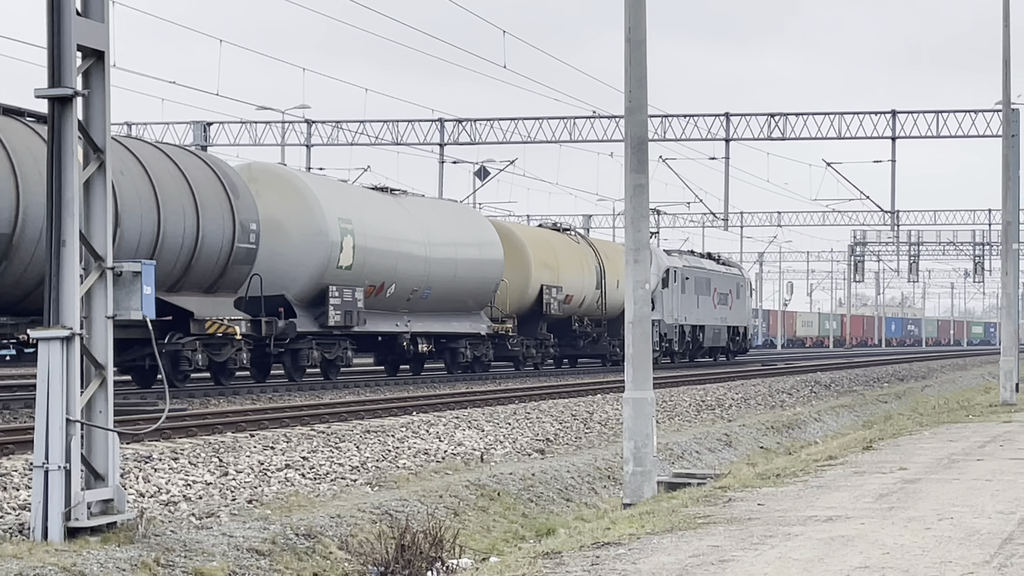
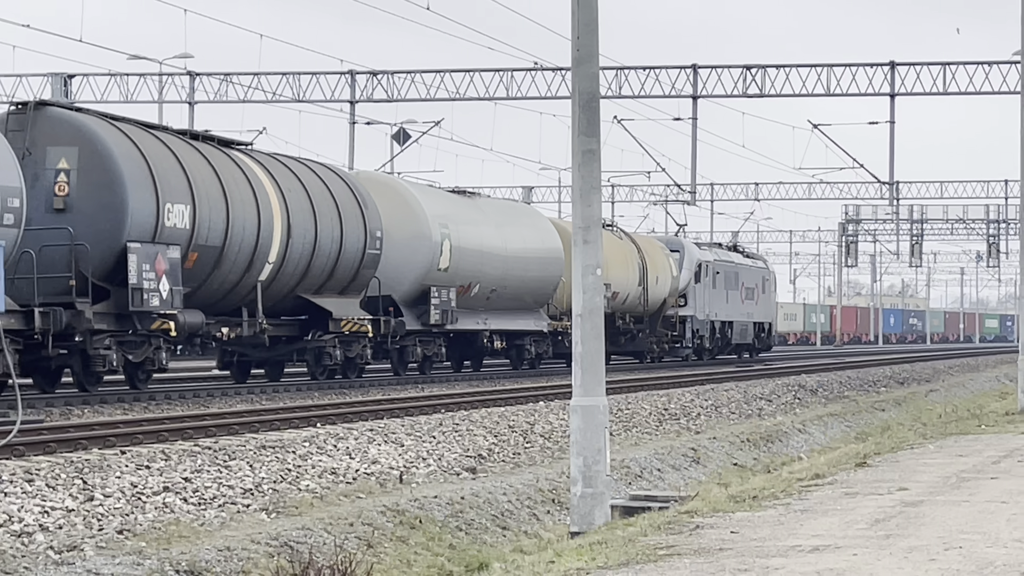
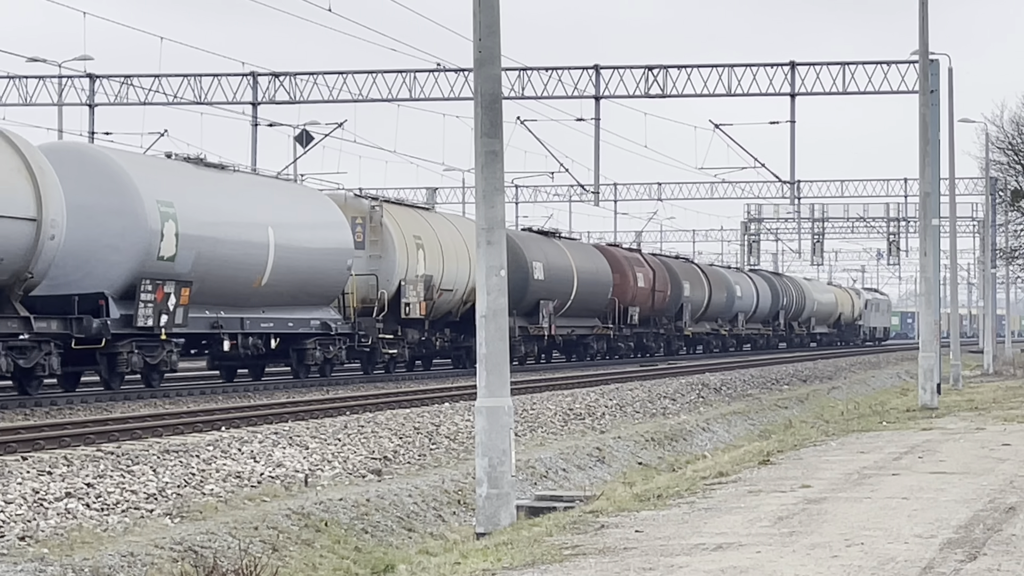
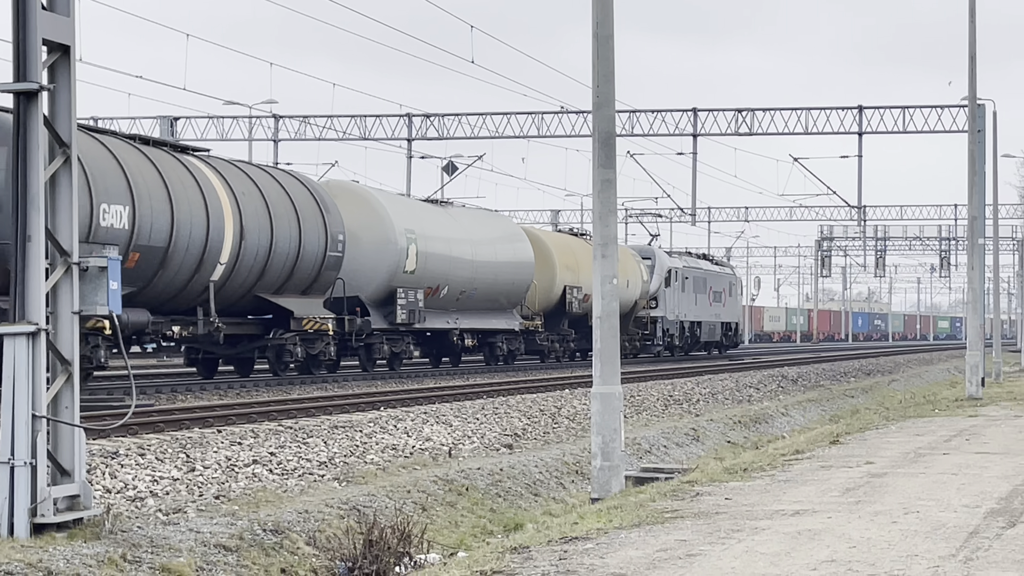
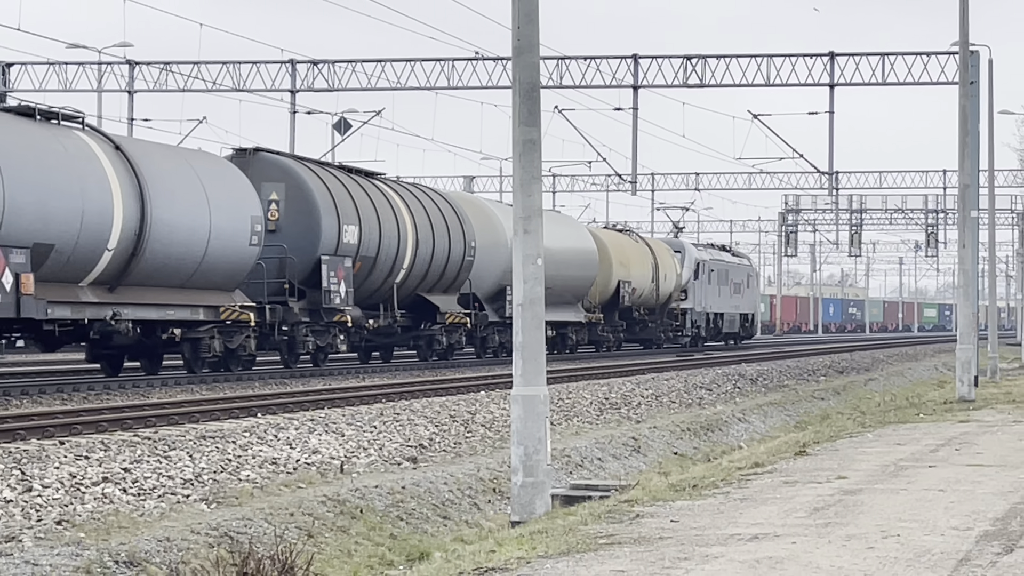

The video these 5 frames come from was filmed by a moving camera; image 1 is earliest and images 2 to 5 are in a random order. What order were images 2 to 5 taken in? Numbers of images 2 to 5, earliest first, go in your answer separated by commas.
4, 2, 5, 3
